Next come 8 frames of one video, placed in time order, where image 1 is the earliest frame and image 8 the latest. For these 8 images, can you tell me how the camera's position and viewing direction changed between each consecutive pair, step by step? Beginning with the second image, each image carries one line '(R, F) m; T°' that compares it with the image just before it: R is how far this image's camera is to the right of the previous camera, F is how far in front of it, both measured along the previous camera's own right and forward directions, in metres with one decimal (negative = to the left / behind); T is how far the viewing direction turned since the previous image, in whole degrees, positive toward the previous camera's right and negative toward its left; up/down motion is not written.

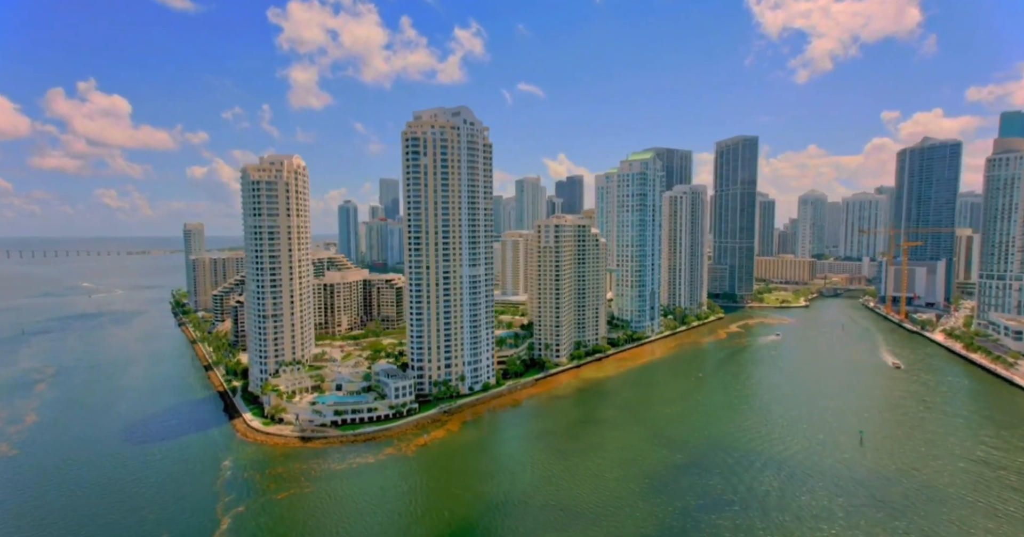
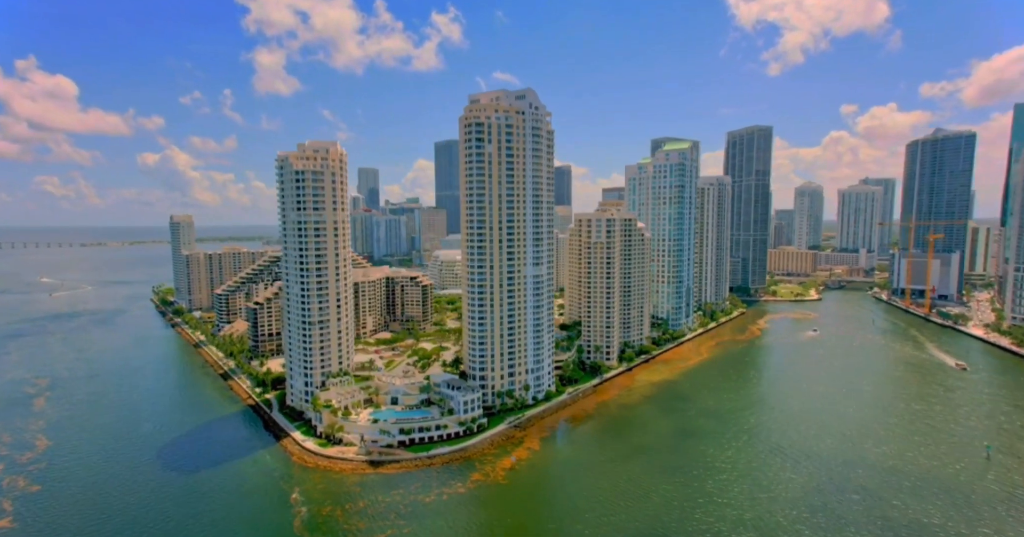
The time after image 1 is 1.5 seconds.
(-12.9, +7.0) m; +3°
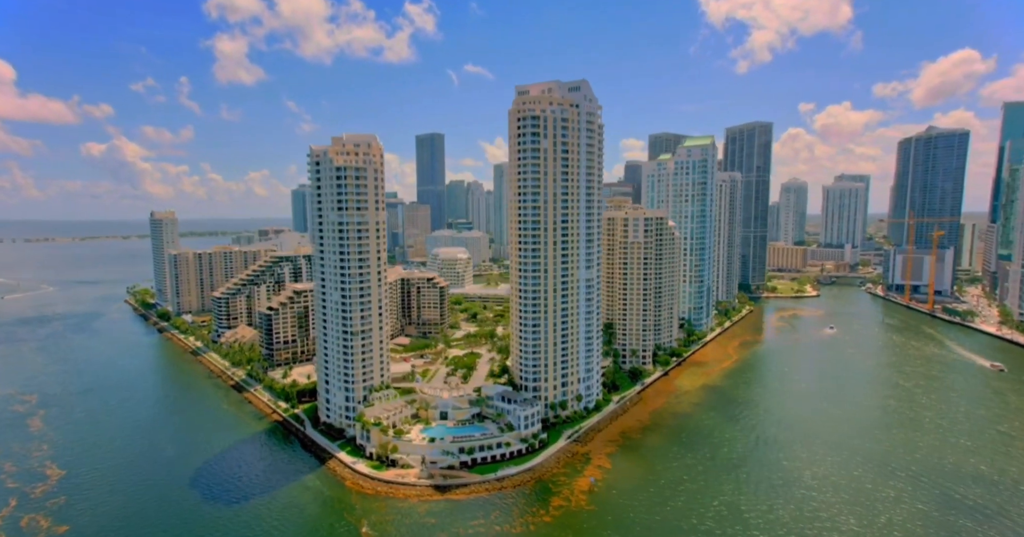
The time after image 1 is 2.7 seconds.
(-10.3, +4.7) m; +3°
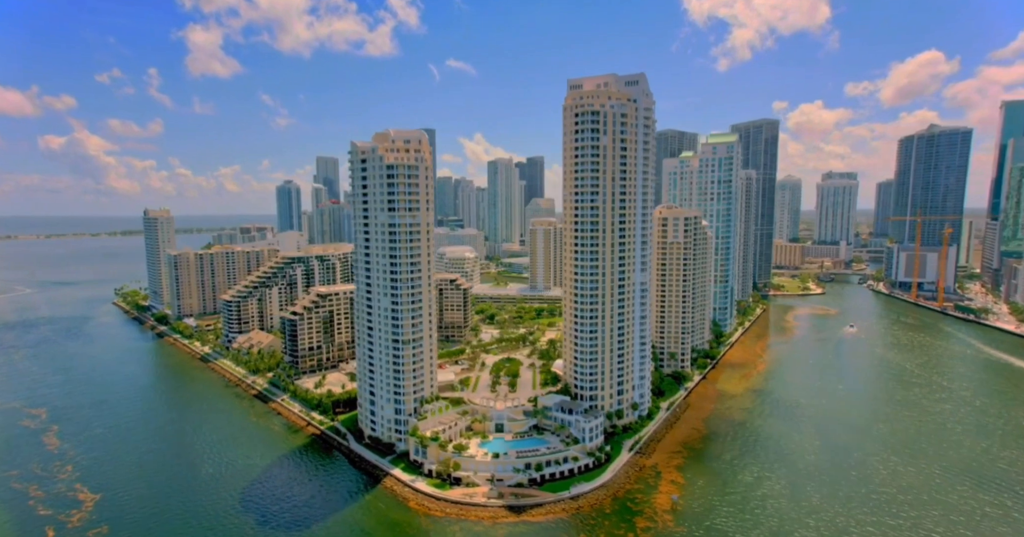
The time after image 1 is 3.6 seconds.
(-8.7, +3.5) m; +2°
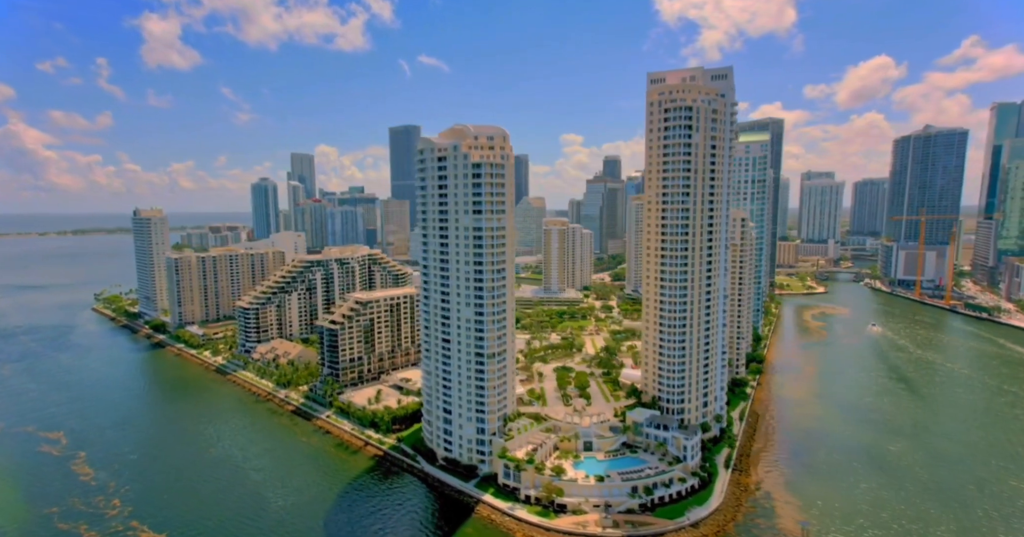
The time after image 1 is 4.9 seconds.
(-12.3, +4.6) m; +3°
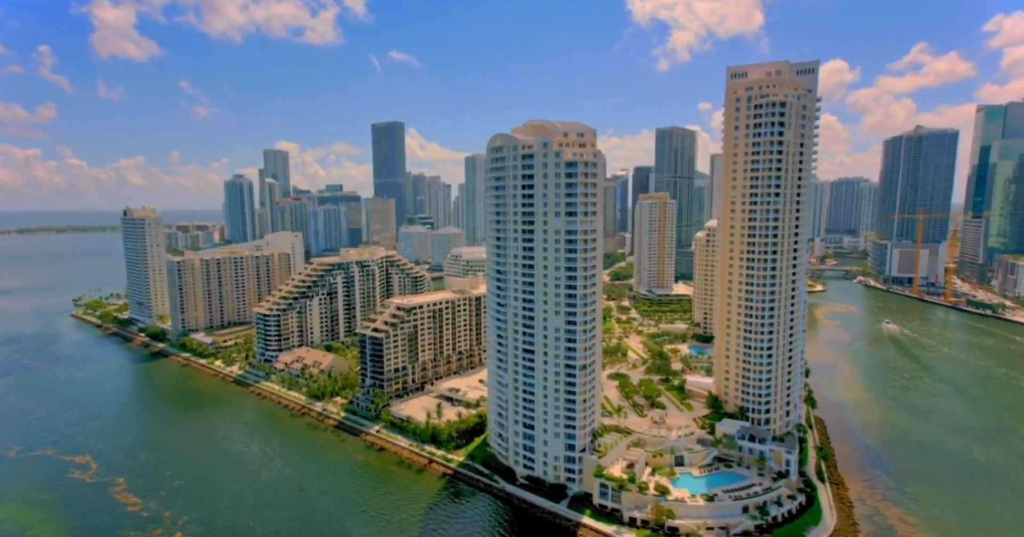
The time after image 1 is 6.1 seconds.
(-11.3, +3.9) m; +3°
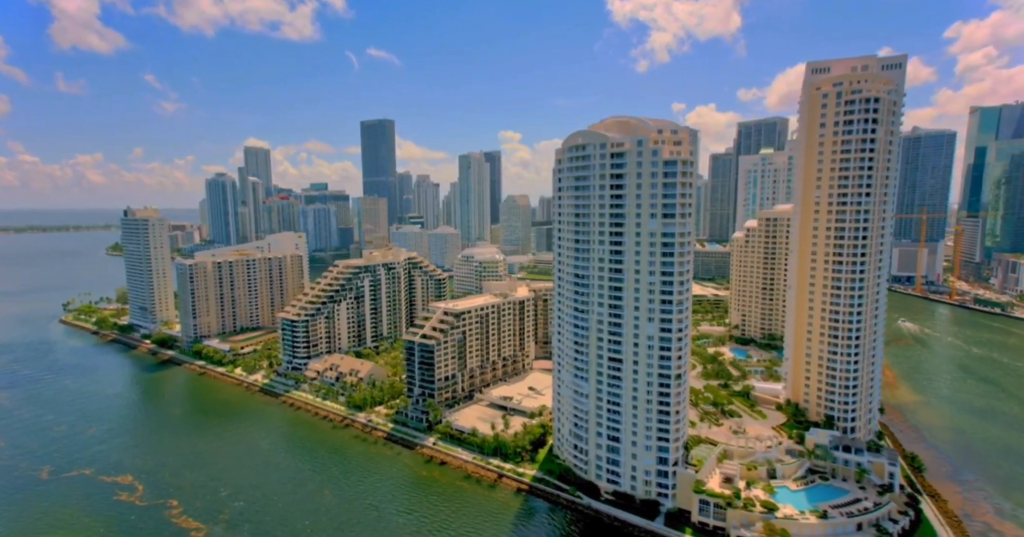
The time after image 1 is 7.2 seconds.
(-9.9, +3.2) m; +3°
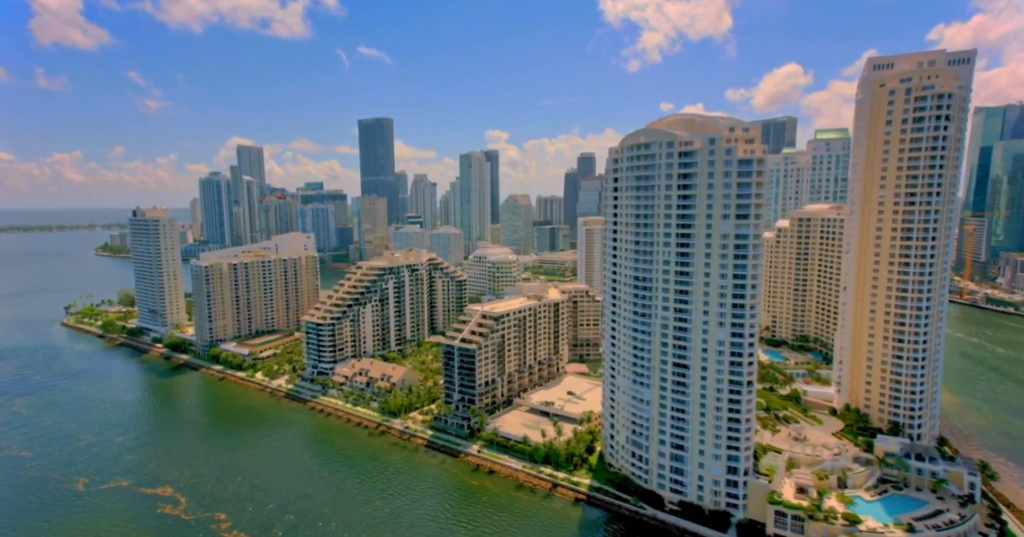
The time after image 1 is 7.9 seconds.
(-6.4, +2.0) m; +1°
